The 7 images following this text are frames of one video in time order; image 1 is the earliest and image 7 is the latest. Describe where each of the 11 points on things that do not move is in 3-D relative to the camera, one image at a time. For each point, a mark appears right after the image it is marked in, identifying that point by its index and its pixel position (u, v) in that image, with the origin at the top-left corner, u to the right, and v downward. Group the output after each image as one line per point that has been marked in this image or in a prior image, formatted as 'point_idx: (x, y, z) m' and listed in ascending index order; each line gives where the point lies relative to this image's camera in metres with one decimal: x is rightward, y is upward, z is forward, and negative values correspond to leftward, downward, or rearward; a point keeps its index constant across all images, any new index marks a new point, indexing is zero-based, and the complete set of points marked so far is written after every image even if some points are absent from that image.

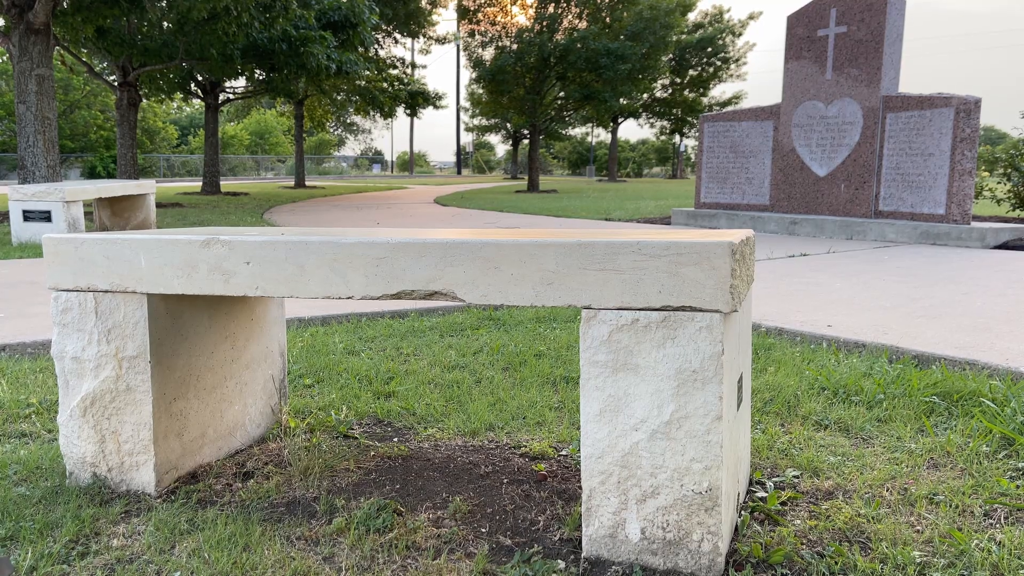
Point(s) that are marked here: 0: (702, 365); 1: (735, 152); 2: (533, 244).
0: (+0.3, -0.1, +1.3) m
1: (+2.2, +1.3, +8.3) m
2: (0.0, +0.1, +1.4) m
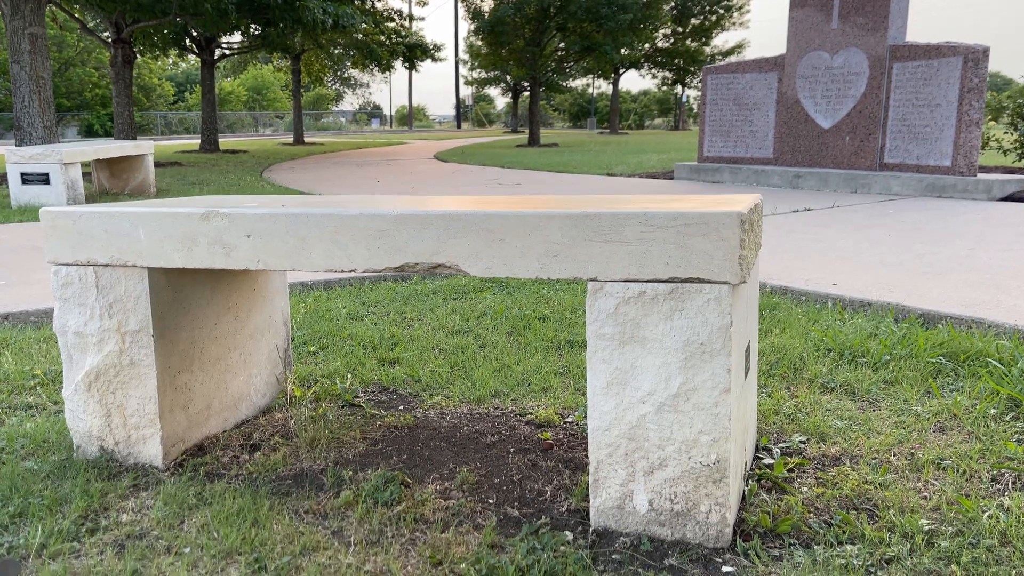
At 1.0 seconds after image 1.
0: (+0.3, -0.1, +1.3) m
1: (+2.2, +1.8, +8.2) m
2: (0.0, +0.1, +1.4) m
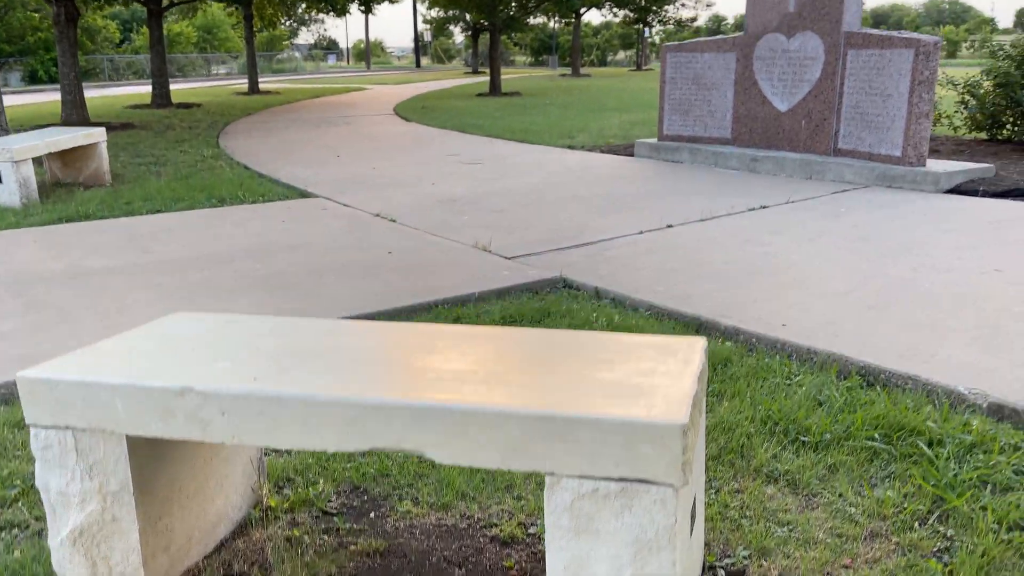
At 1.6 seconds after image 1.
0: (+0.3, -0.4, +1.4) m
1: (+1.8, +2.0, +8.2) m
2: (0.0, -0.2, +1.5) m
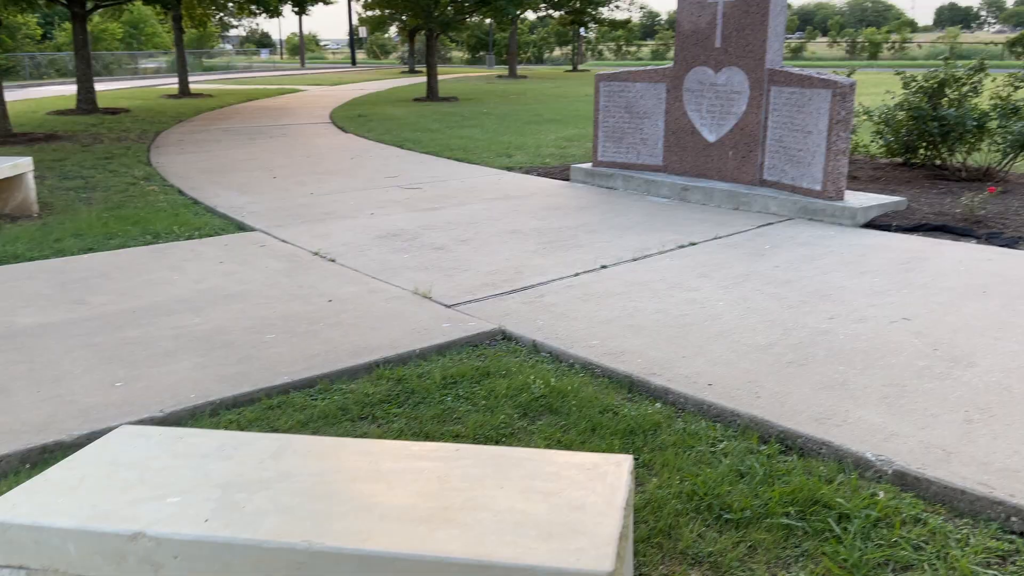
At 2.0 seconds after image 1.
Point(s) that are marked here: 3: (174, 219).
0: (+0.1, -0.7, +1.6) m
1: (+1.2, +1.8, +8.4) m
2: (-0.1, -0.5, +1.6) m
3: (-3.1, +0.6, +7.4) m
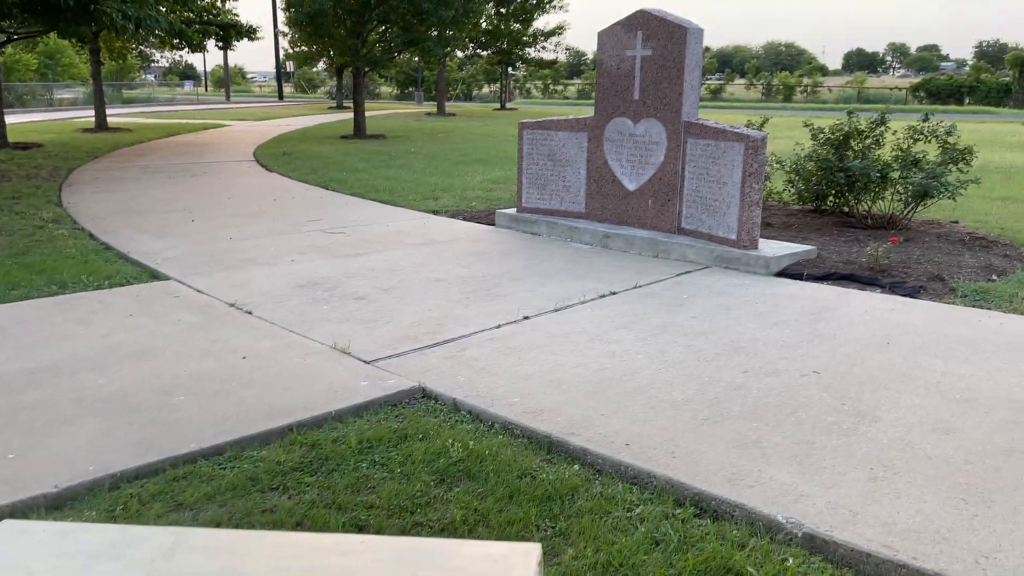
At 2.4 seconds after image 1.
0: (0.0, -0.9, +1.5) m
1: (+0.4, +1.3, +8.5) m
2: (-0.3, -0.7, +1.5) m
3: (-3.7, +0.2, +7.2) m
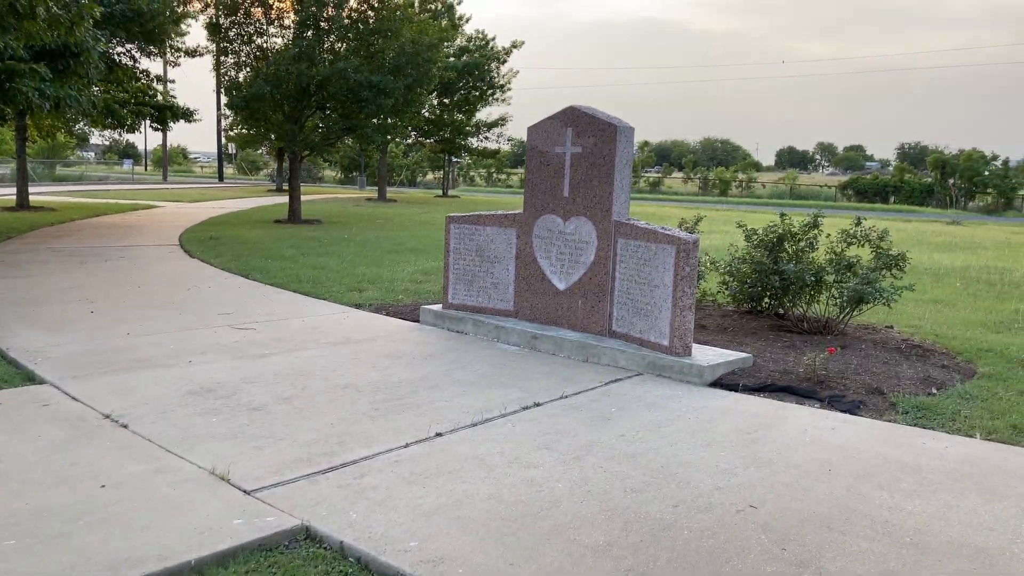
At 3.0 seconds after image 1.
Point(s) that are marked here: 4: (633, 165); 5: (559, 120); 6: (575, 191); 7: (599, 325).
0: (-0.3, -1.2, +0.9) m
1: (-0.3, +0.3, +8.1) m
2: (-0.6, -1.0, +0.9) m
3: (-4.4, -0.6, +6.4) m
4: (+1.0, +1.1, +7.1) m
5: (+0.4, +1.5, +7.5) m
6: (+0.6, +0.9, +7.3) m
7: (+0.8, -0.3, +7.2) m
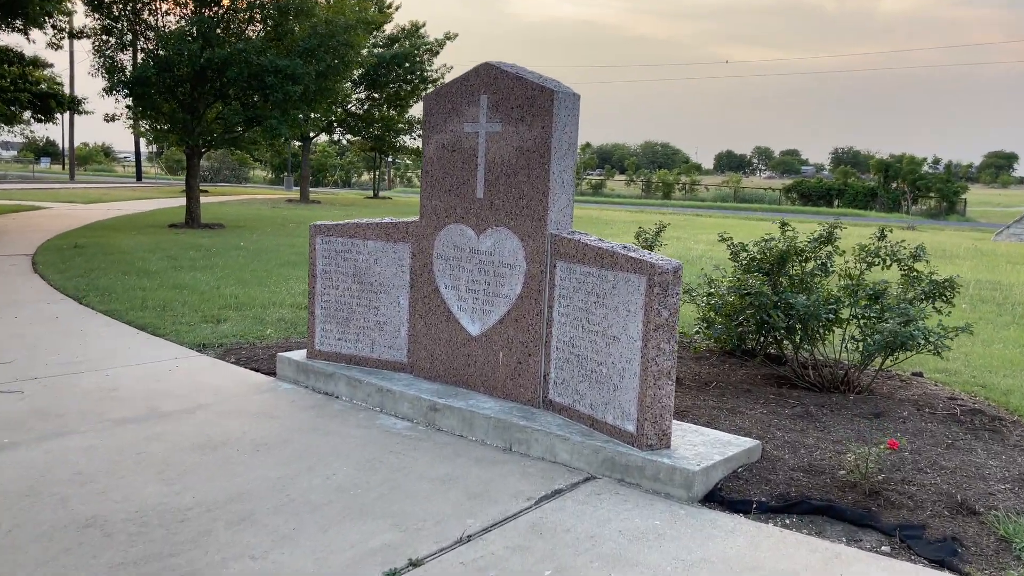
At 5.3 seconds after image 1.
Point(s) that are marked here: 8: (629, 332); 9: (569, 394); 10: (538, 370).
0: (-0.5, -1.5, -1.5) m
1: (-1.1, 0.0, +5.7) m
2: (-0.8, -1.3, -1.6) m
3: (-5.0, -0.9, +3.6) m
4: (+0.4, +0.8, +4.7) m
5: (-0.3, +1.2, +5.0) m
6: (-0.1, +0.6, +4.9) m
7: (+0.1, -0.6, +4.8) m
8: (+0.6, -0.2, +4.1) m
9: (+0.3, -0.6, +4.6) m
10: (+0.2, -0.5, +4.7) m
